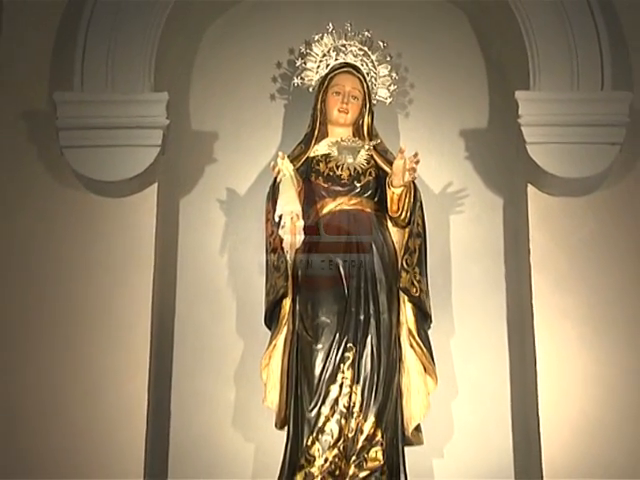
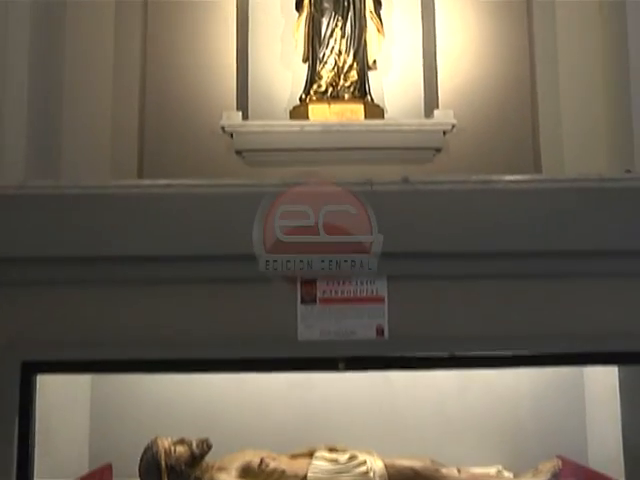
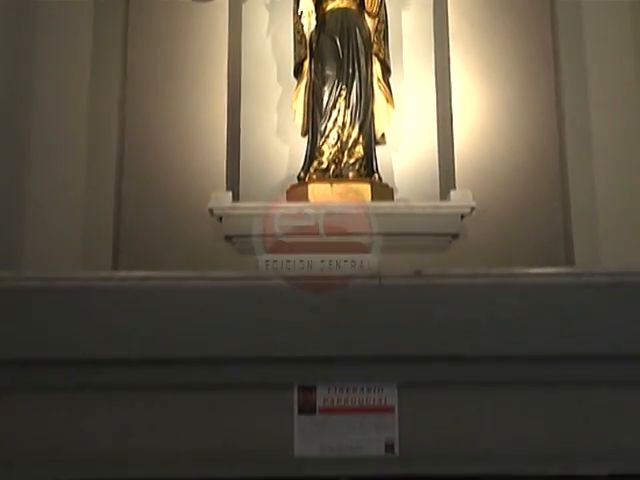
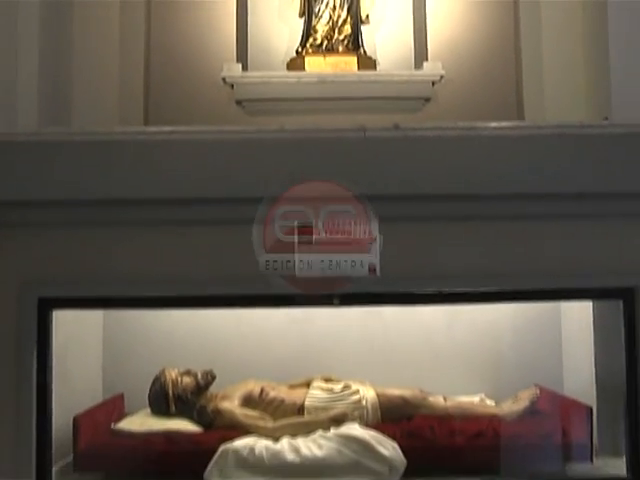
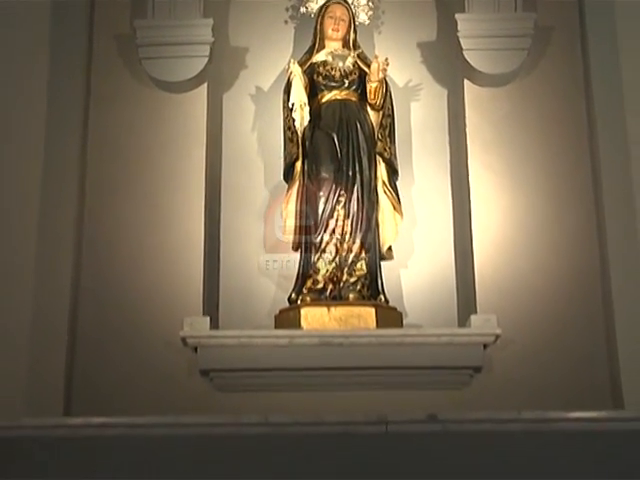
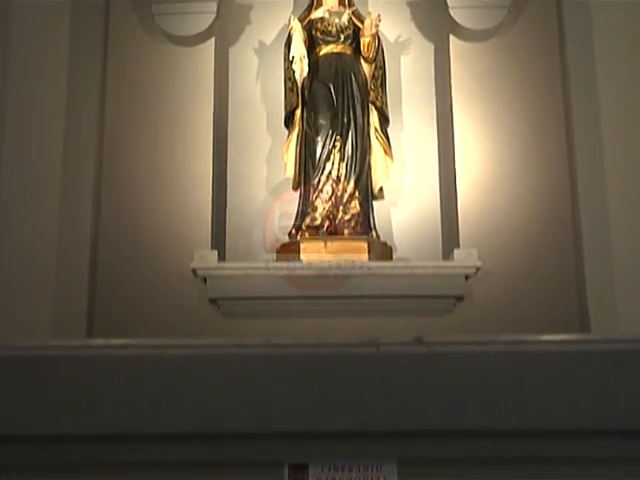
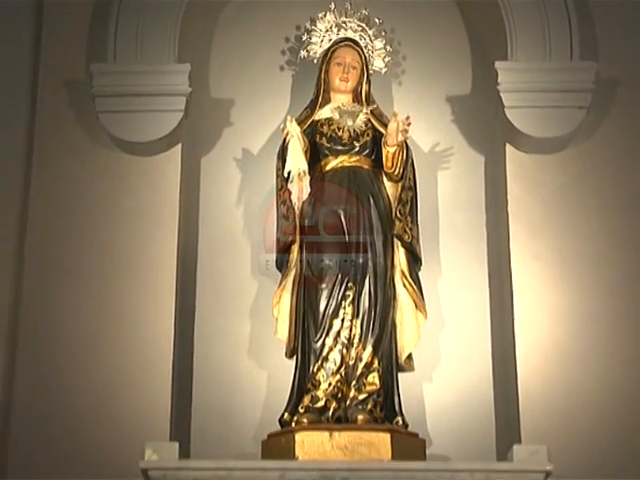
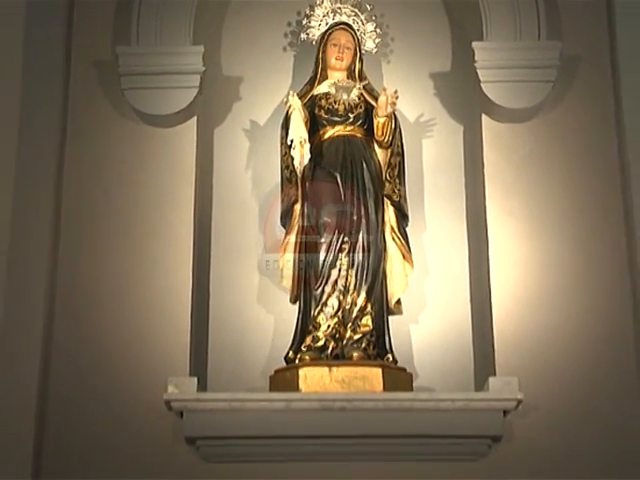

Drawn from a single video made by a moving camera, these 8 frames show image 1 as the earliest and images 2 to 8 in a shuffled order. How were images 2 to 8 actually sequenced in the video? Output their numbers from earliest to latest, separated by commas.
7, 8, 5, 6, 3, 2, 4
